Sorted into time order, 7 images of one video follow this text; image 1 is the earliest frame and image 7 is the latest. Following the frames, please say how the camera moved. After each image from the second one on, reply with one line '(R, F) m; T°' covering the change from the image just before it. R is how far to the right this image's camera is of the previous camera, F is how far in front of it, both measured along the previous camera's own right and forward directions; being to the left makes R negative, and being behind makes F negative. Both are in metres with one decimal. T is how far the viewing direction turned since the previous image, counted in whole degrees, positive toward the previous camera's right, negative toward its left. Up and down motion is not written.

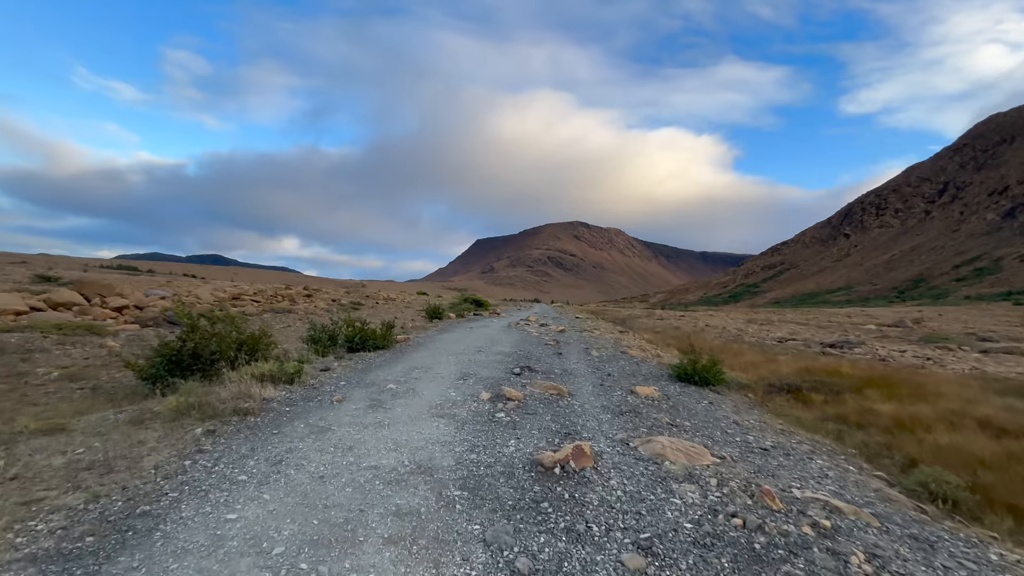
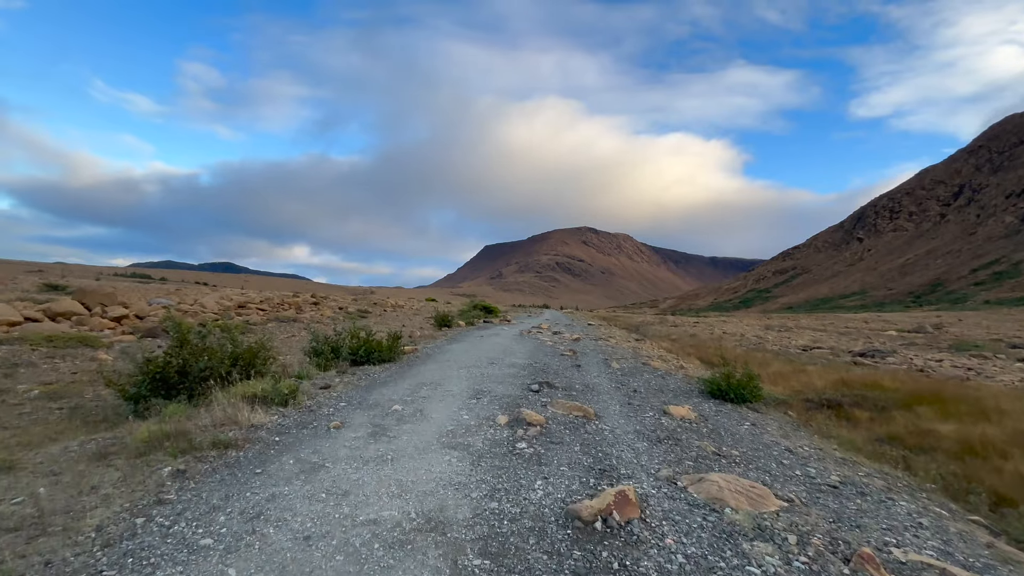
(-0.2, +1.0) m; -1°
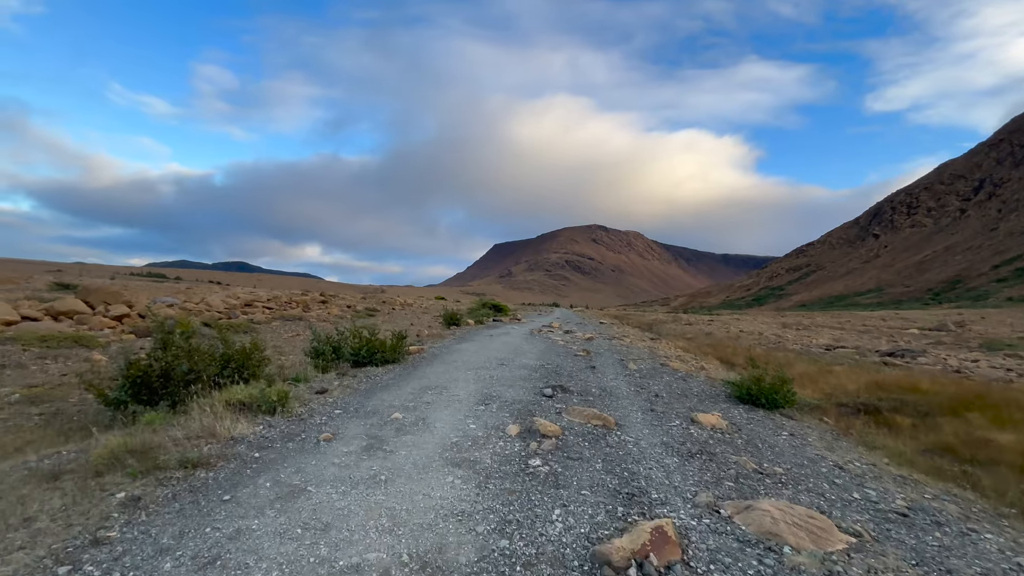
(0.0, +0.8) m; -1°
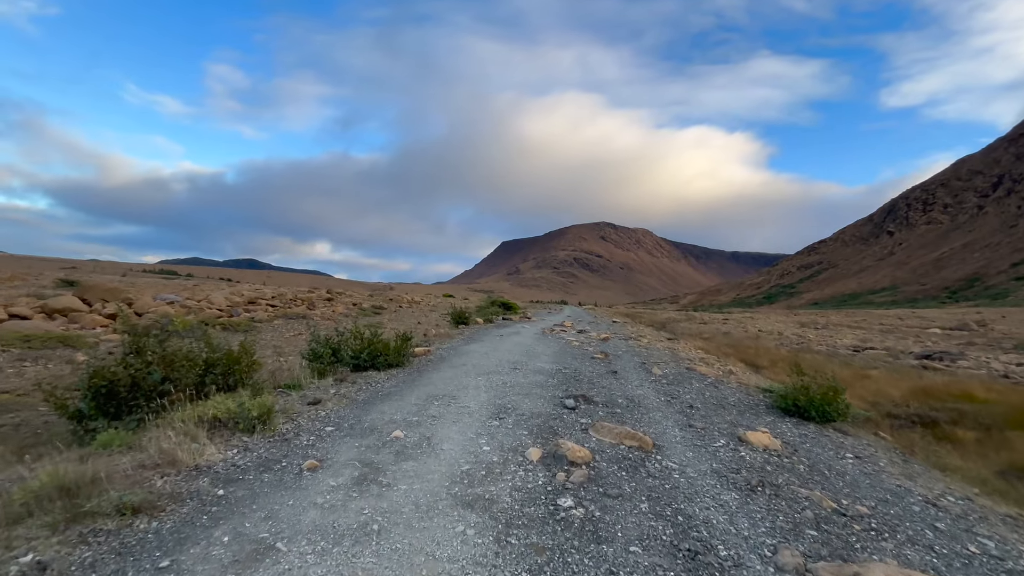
(-0.1, +1.1) m; -1°
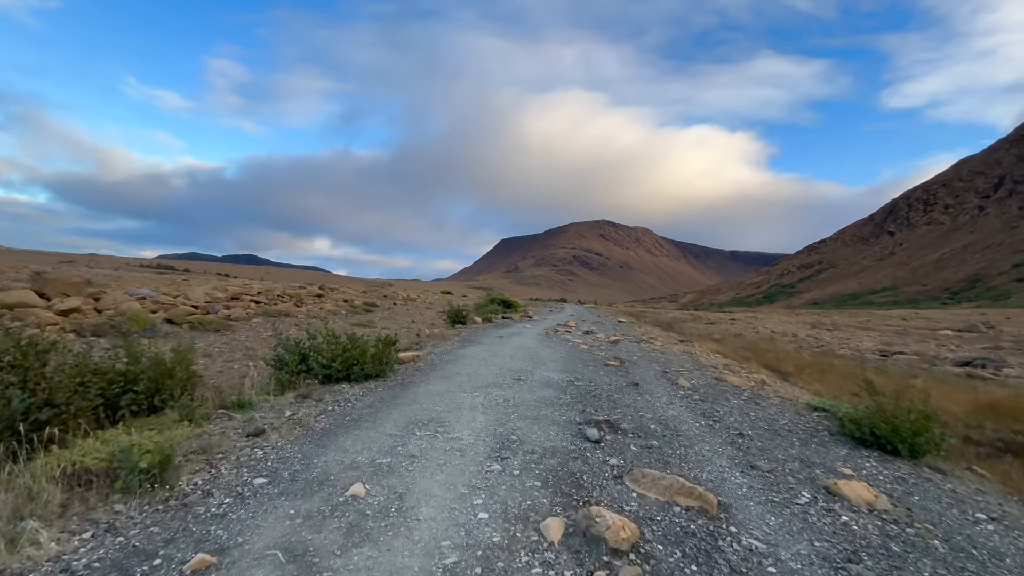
(-0.1, +1.9) m; 0°
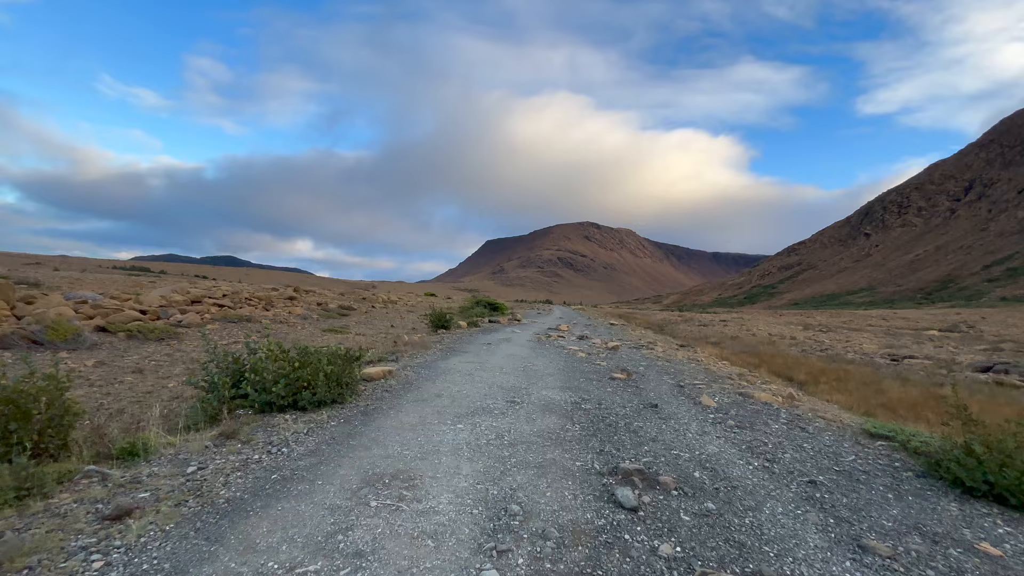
(-0.1, +2.0) m; +2°
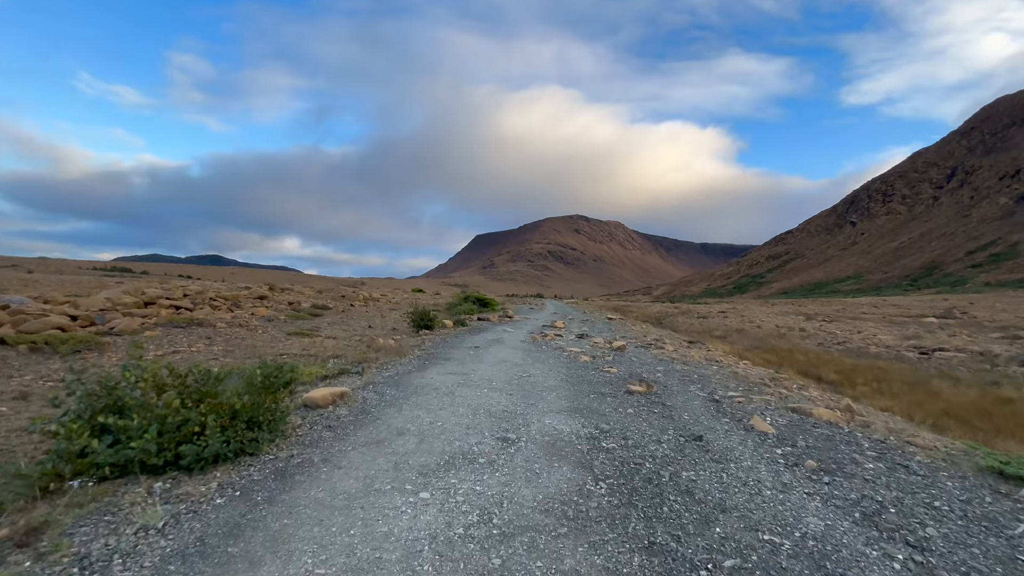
(0.0, +2.4) m; +1°
